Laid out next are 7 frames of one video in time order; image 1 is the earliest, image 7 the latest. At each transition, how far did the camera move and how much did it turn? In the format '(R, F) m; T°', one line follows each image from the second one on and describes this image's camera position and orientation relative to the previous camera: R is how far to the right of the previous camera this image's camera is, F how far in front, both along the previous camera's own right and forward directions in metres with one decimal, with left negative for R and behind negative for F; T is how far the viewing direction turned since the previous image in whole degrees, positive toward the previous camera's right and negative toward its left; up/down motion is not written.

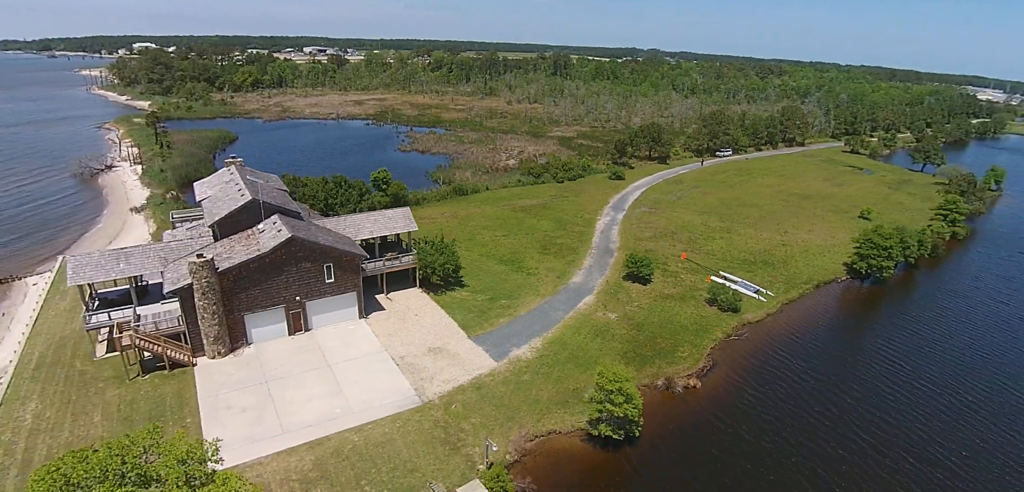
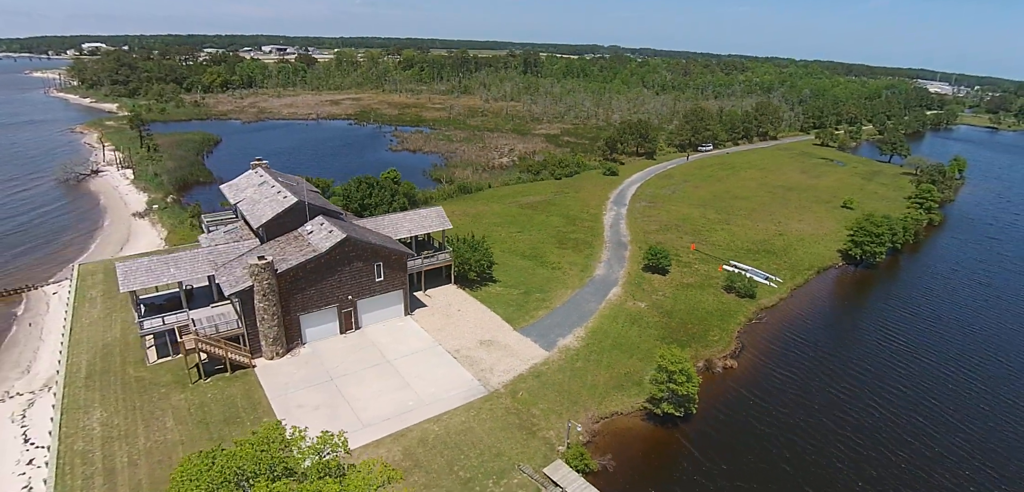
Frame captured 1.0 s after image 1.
(-4.1, -0.9) m; +4°
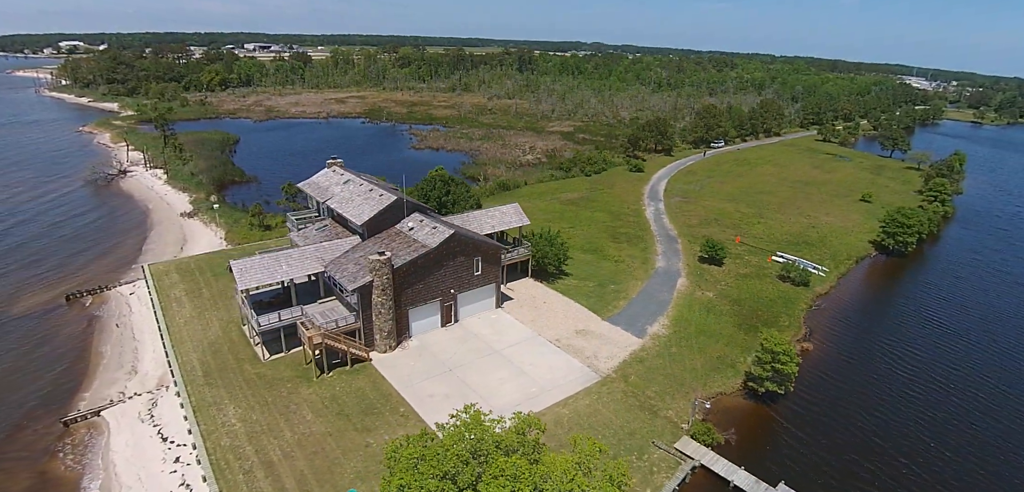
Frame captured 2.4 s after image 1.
(-6.0, -0.9) m; +2°
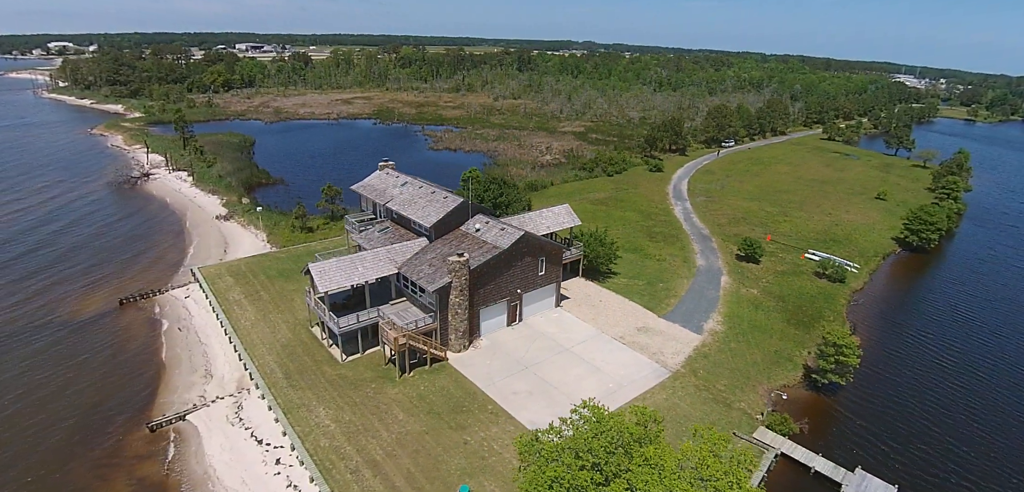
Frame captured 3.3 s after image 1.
(-4.0, -0.5) m; +1°
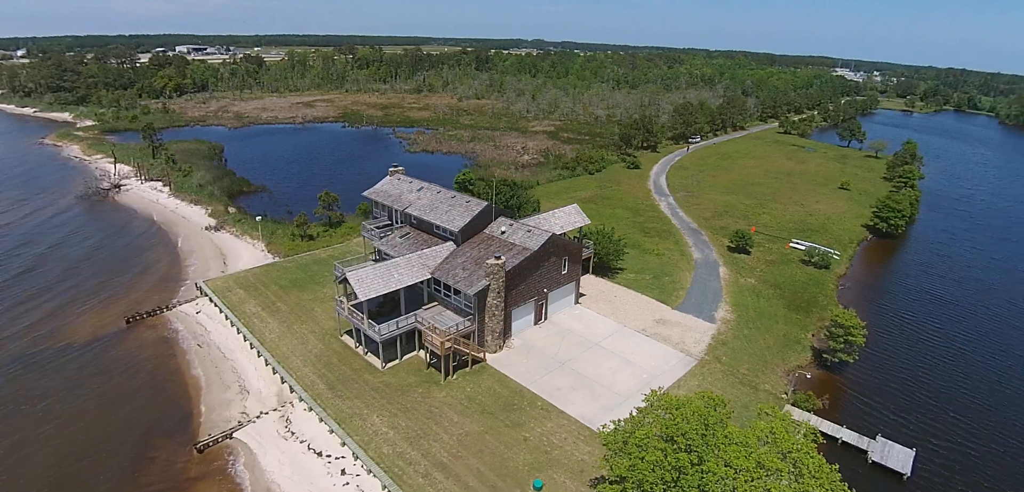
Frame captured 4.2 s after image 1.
(-3.8, -0.5) m; +5°
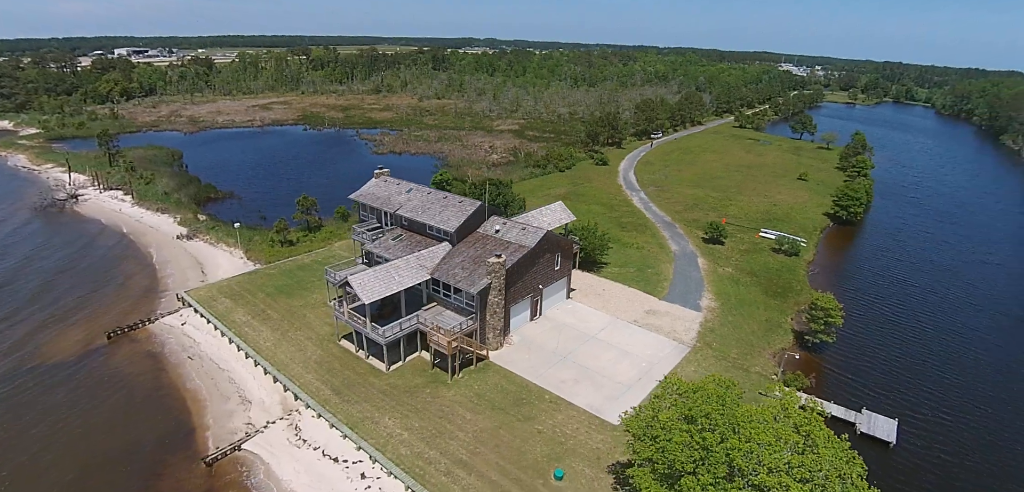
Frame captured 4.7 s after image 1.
(-1.9, -0.3) m; +4°
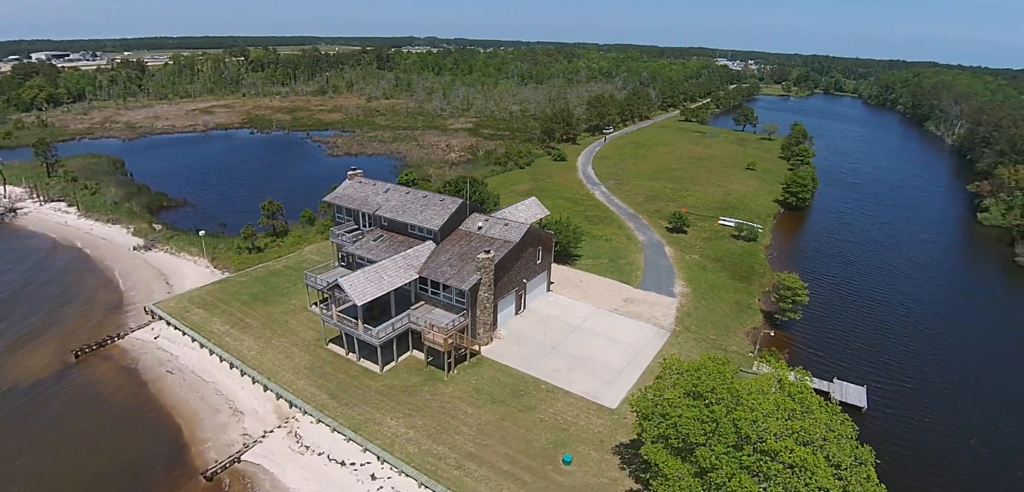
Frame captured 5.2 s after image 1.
(-1.8, -0.4) m; +5°
